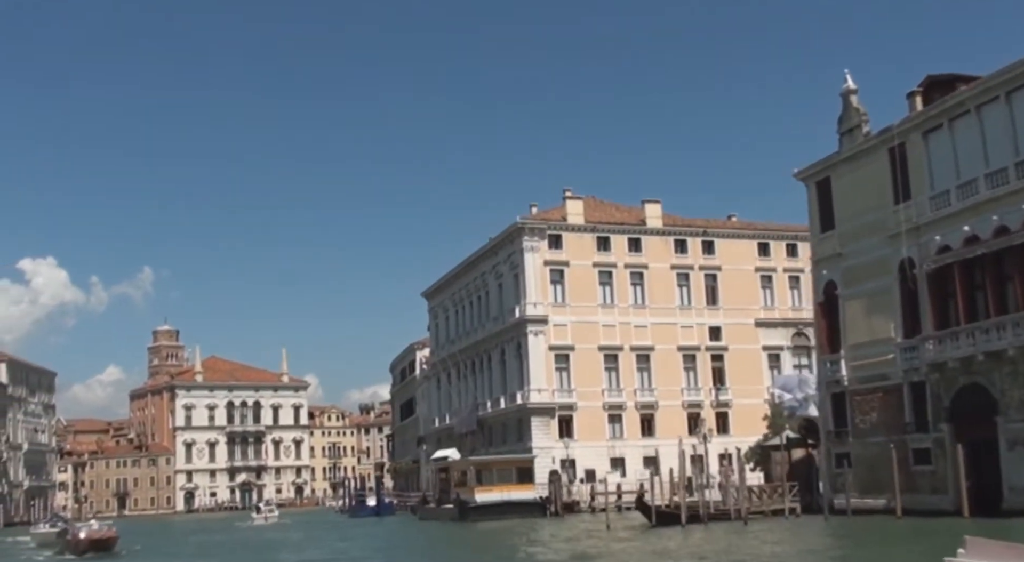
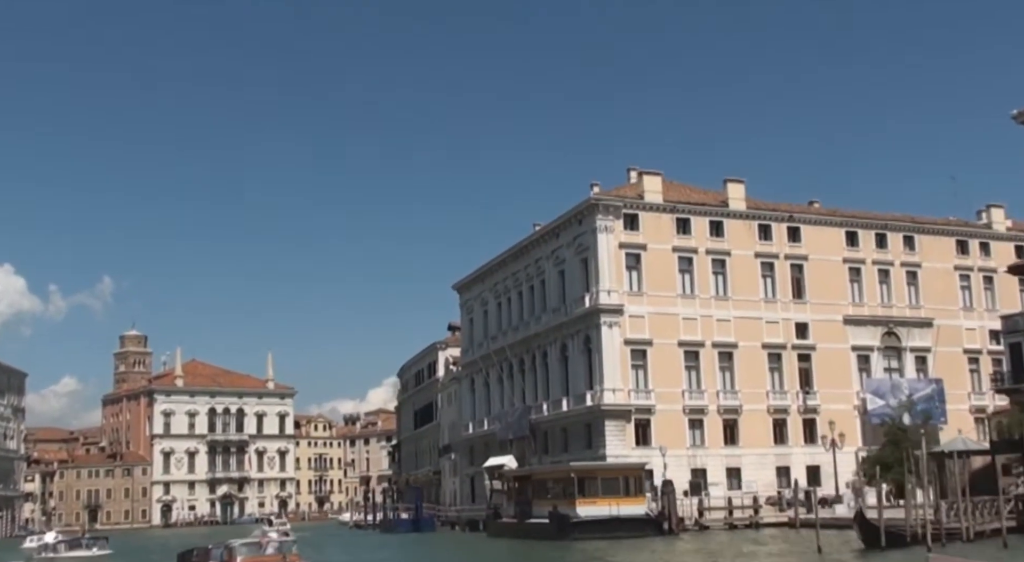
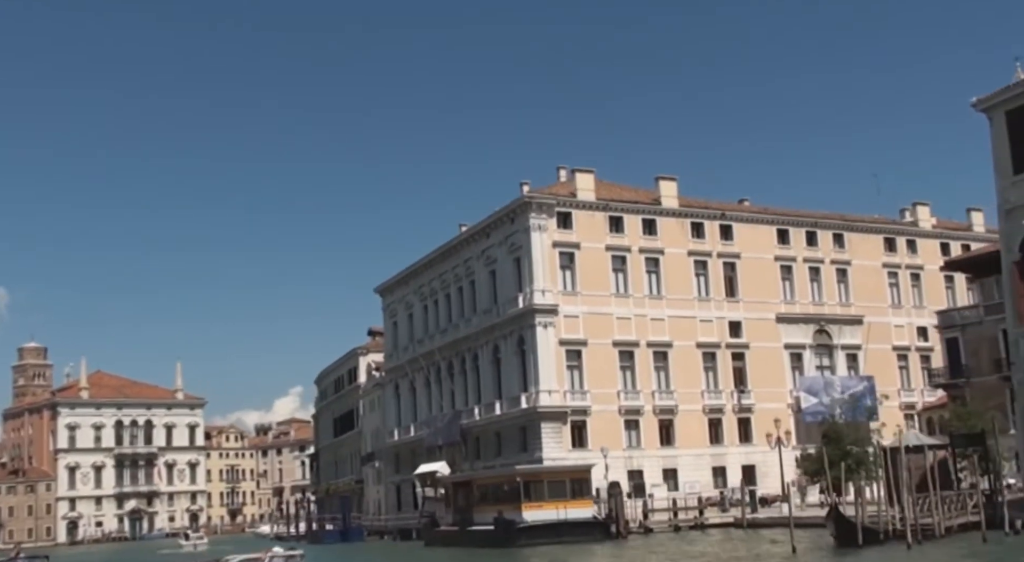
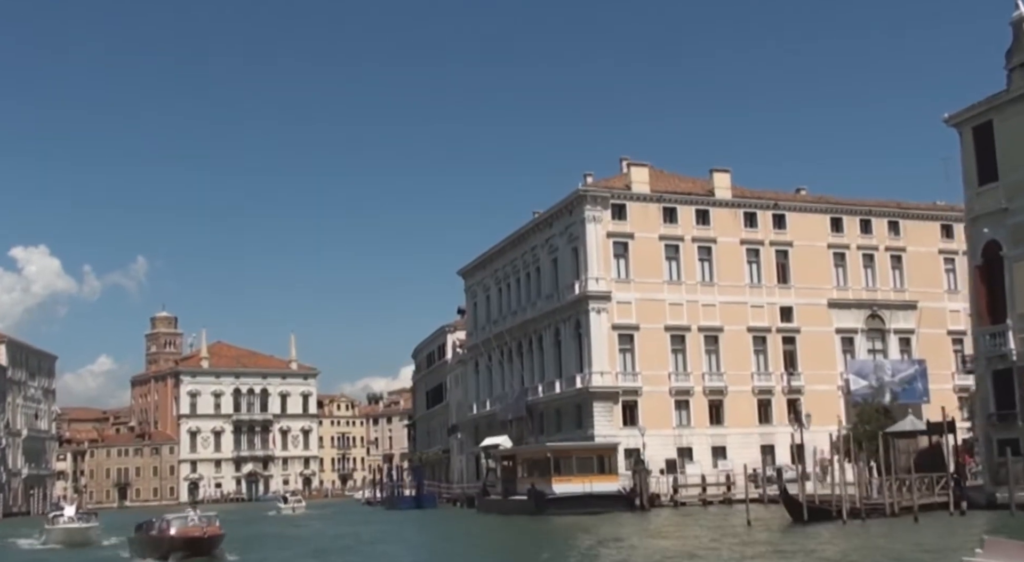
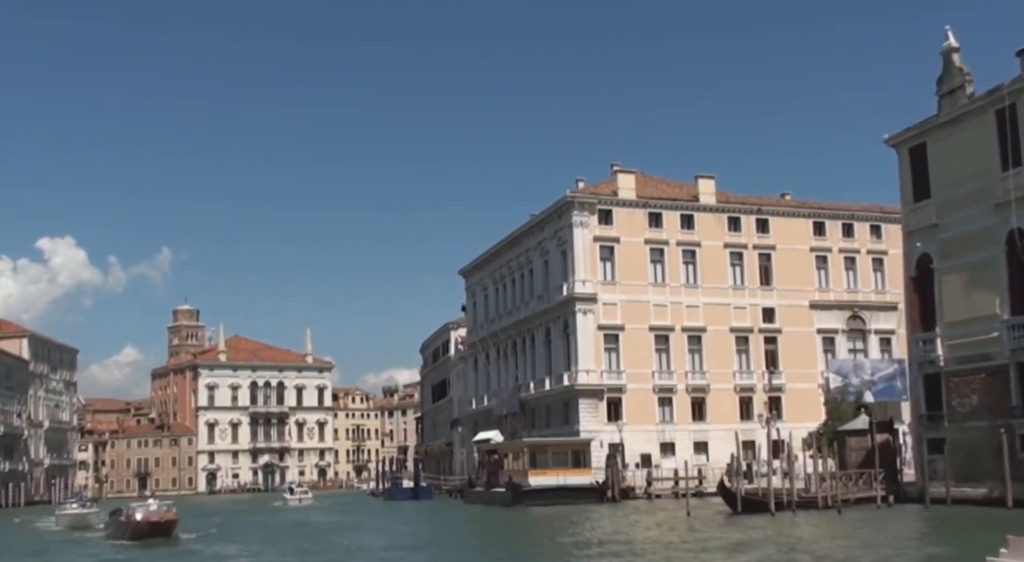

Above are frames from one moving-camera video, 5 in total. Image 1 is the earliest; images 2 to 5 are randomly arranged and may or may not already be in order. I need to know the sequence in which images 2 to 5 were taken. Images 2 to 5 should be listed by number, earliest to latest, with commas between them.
5, 4, 2, 3
